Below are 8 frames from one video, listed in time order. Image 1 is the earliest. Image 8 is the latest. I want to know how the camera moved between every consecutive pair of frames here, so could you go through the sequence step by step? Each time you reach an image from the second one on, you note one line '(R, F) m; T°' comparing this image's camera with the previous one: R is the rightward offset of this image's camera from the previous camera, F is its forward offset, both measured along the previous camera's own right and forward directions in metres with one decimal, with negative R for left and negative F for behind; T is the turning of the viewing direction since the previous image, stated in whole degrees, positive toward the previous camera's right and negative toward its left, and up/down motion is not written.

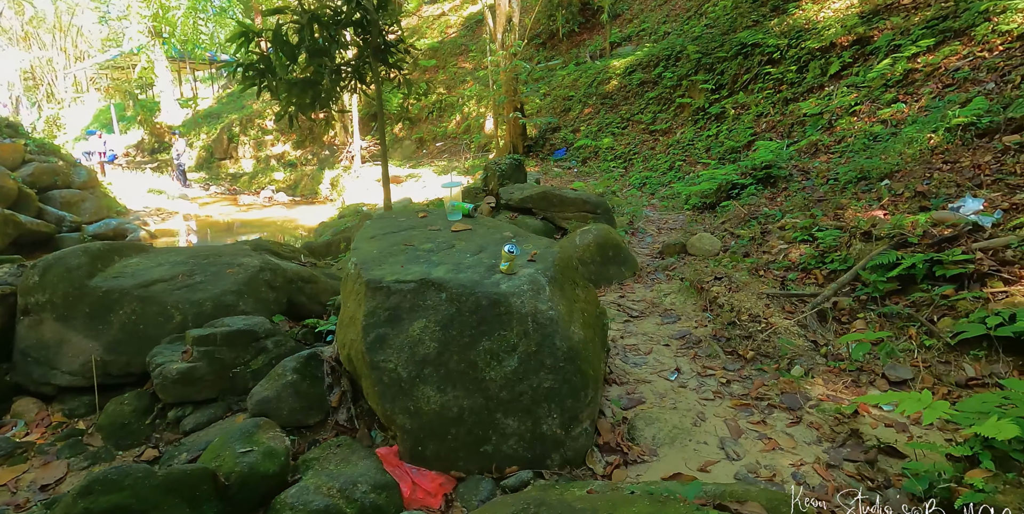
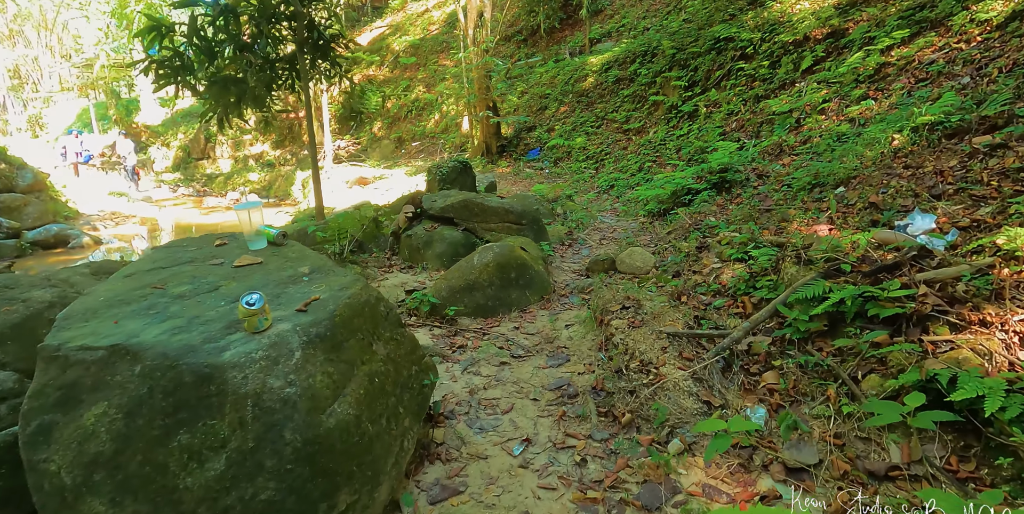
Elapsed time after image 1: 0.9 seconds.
(+0.9, +0.8) m; 0°
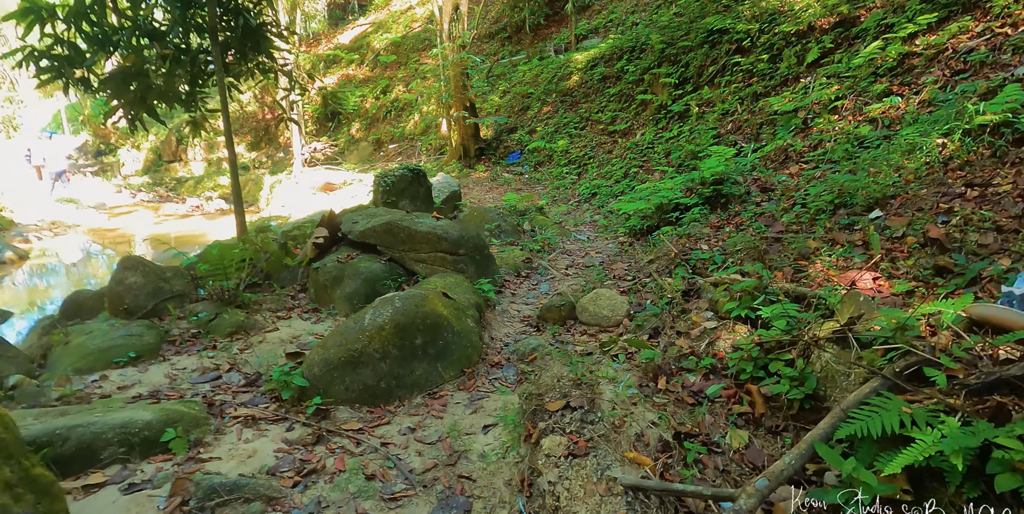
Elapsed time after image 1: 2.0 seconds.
(+0.5, +1.3) m; +1°
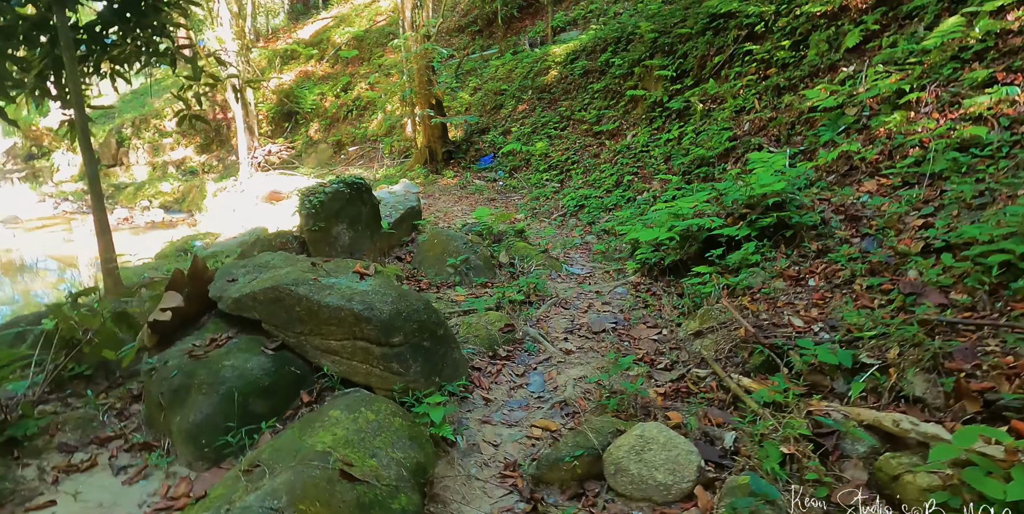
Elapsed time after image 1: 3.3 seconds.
(0.0, +1.9) m; +3°
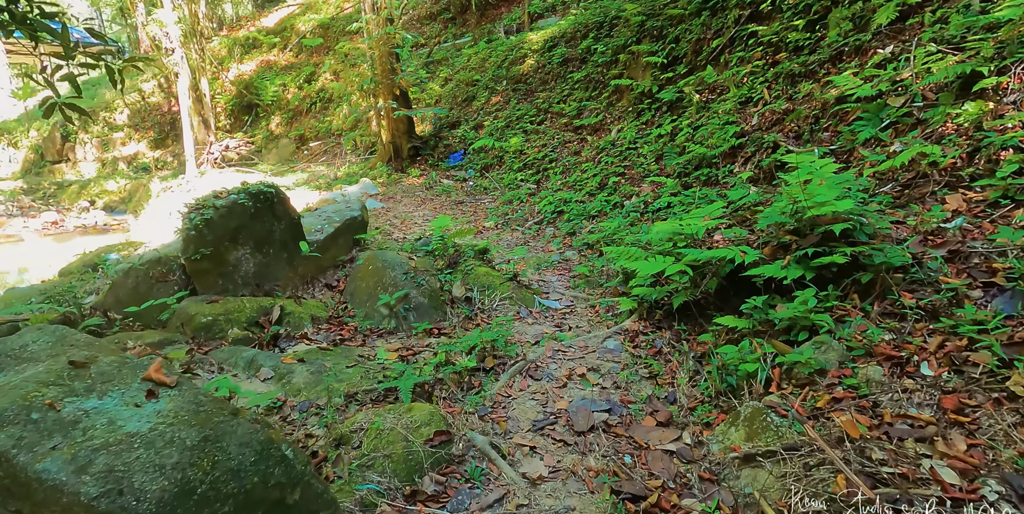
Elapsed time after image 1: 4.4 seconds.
(+0.2, +1.4) m; +2°
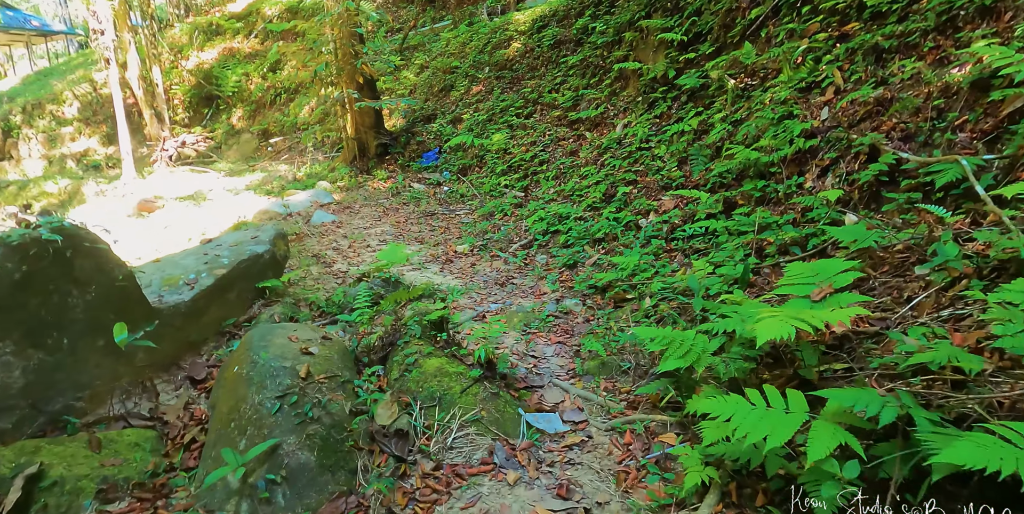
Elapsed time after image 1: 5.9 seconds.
(+0.1, +1.9) m; +1°
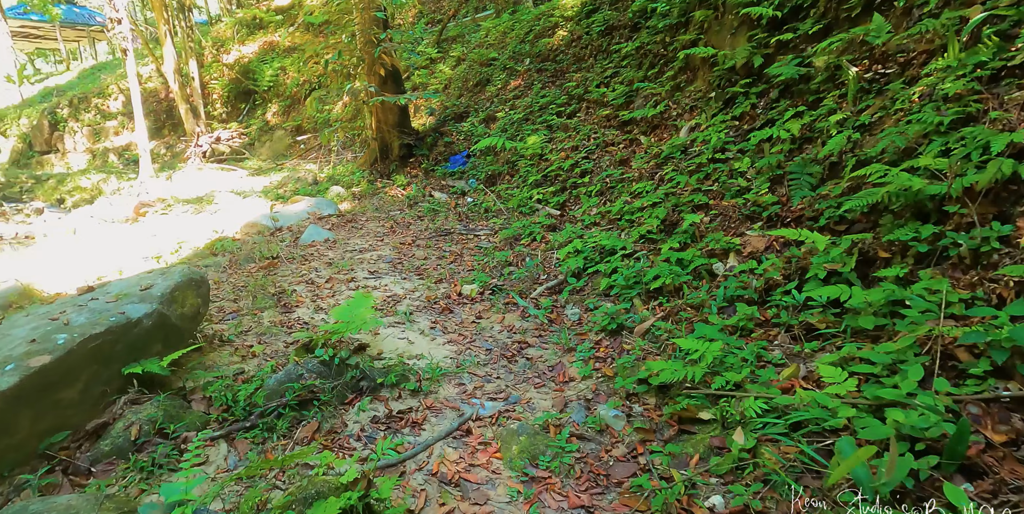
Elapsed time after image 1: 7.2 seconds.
(+0.2, +1.6) m; -5°
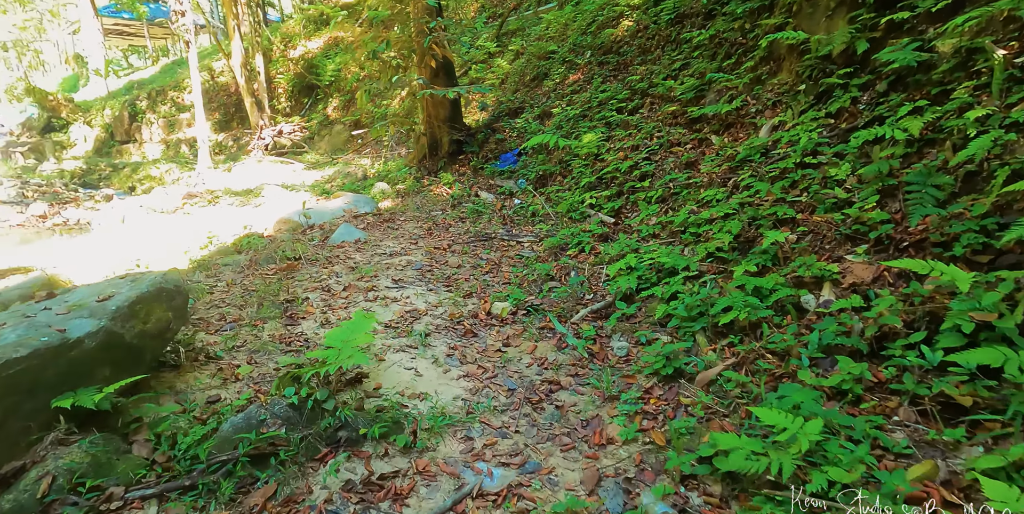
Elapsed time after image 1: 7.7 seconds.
(+0.1, +0.7) m; -6°
